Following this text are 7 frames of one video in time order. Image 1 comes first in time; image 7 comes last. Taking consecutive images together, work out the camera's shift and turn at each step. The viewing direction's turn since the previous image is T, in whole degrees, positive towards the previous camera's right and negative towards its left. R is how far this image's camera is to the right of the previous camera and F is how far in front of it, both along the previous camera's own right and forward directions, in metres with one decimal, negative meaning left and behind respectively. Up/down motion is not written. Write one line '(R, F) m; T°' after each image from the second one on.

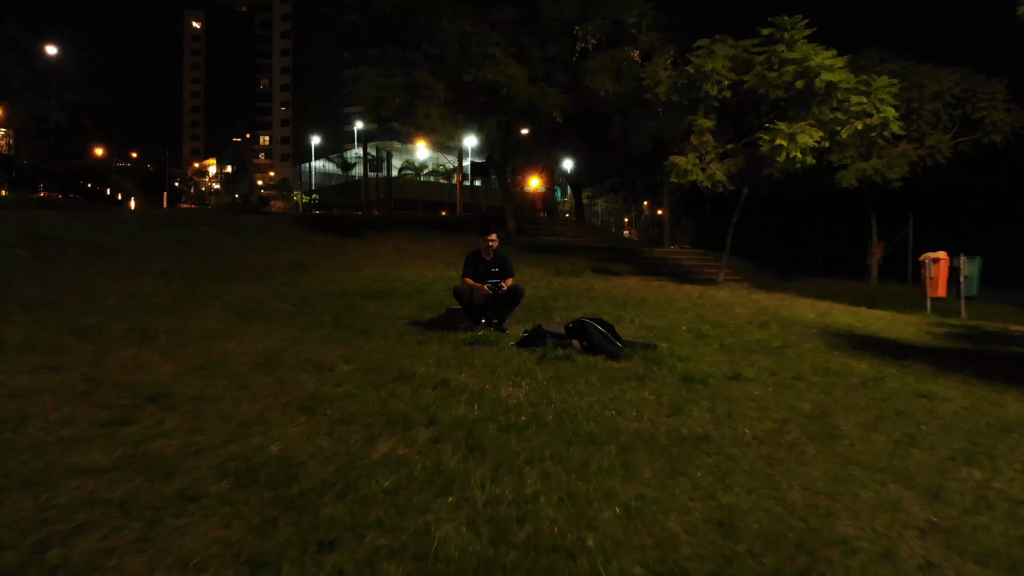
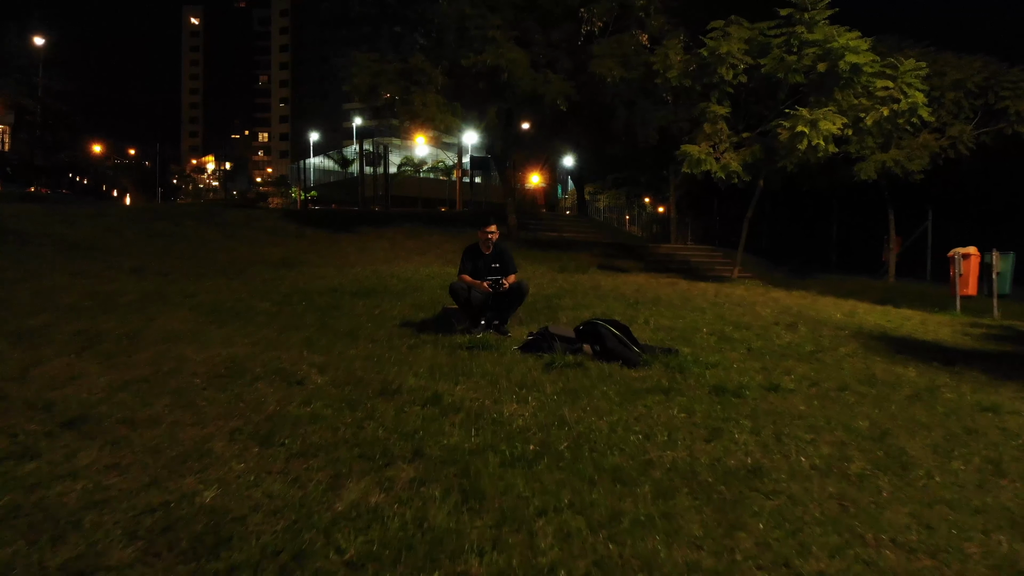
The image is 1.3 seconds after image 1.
(0.0, +1.0) m; 0°
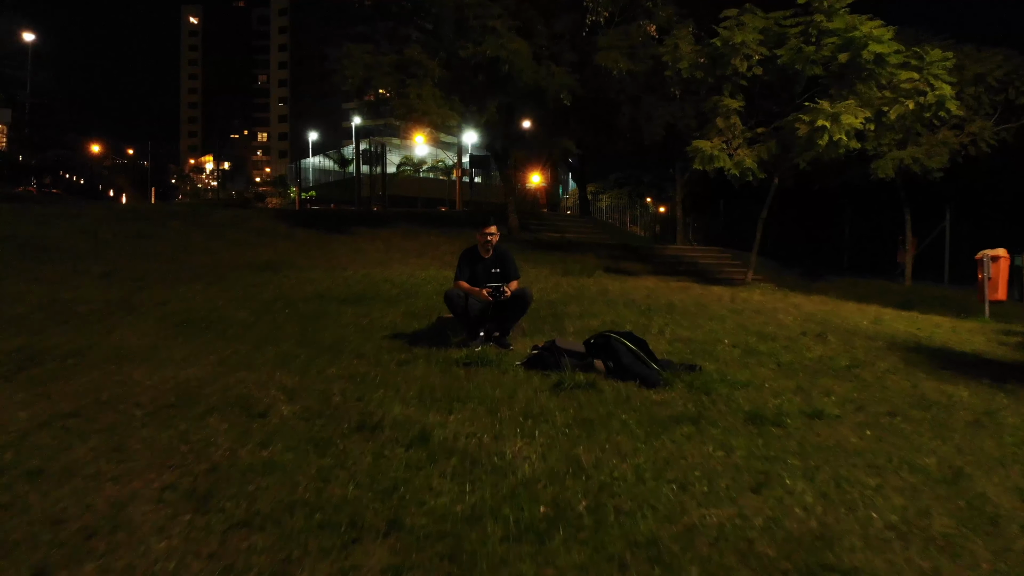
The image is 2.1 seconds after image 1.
(0.0, +0.8) m; 0°
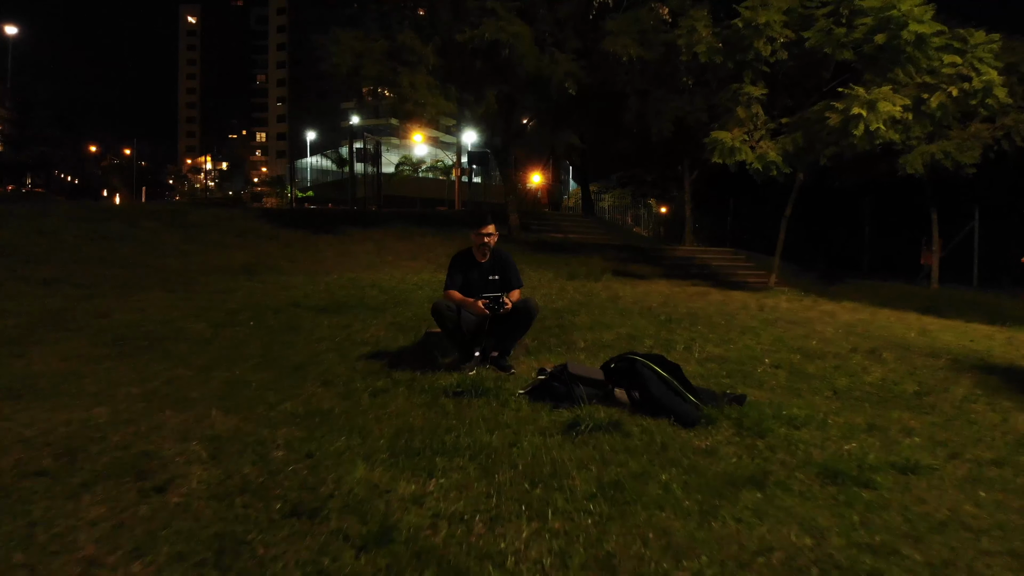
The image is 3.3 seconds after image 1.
(0.0, +1.3) m; 0°
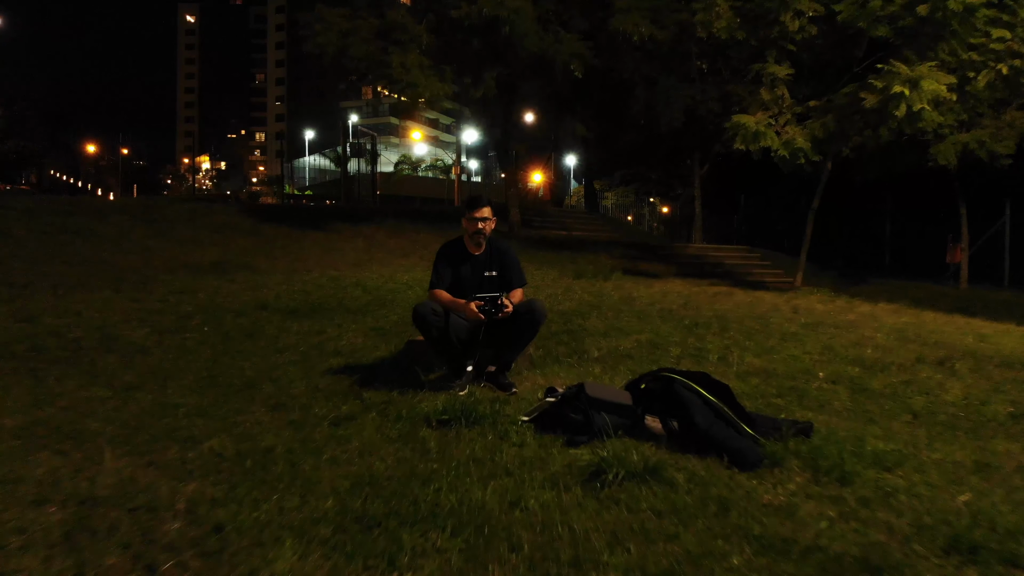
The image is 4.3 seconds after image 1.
(0.0, +1.2) m; 0°
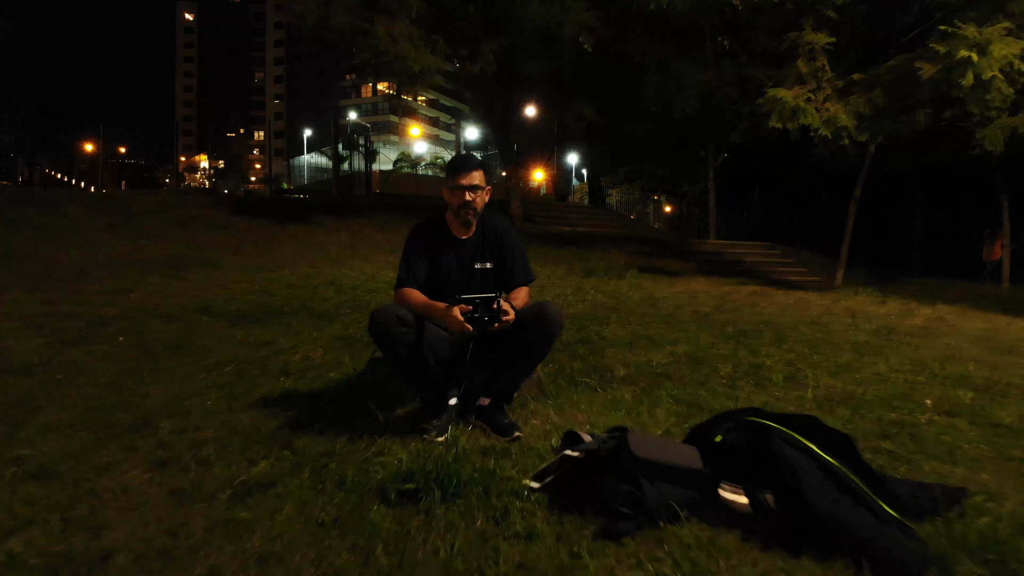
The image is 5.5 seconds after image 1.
(0.0, +1.5) m; 0°
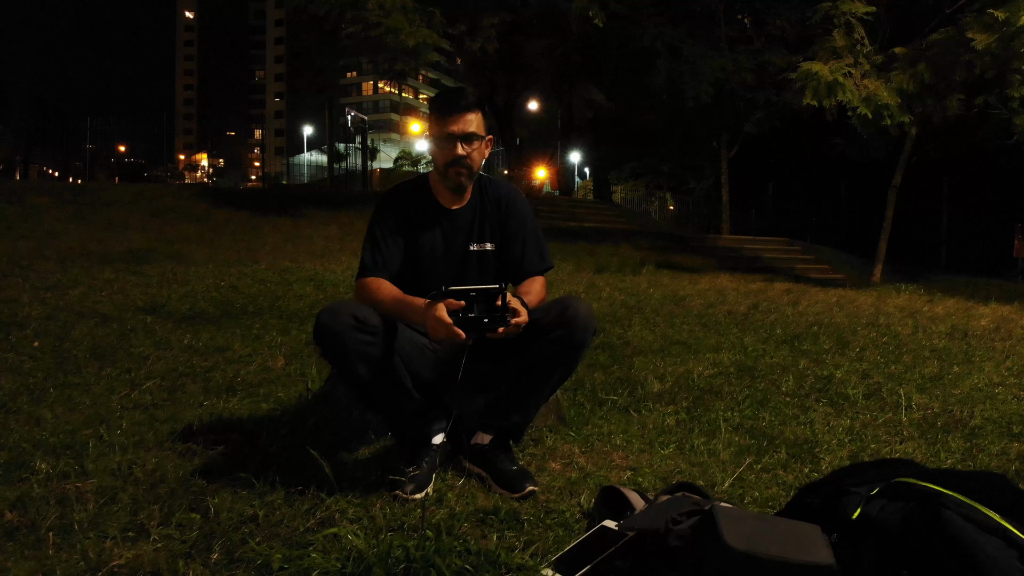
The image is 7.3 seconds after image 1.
(0.0, +1.0) m; 0°
